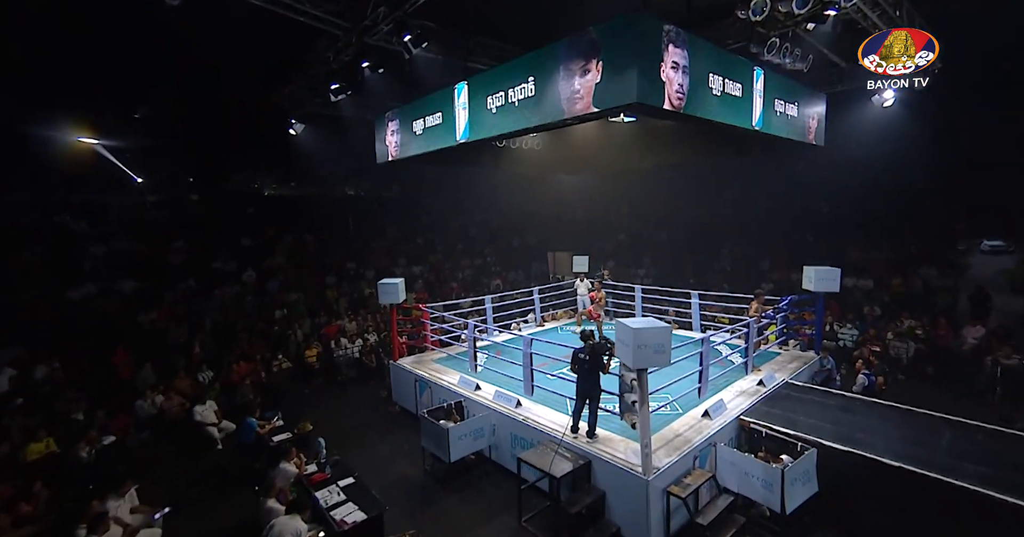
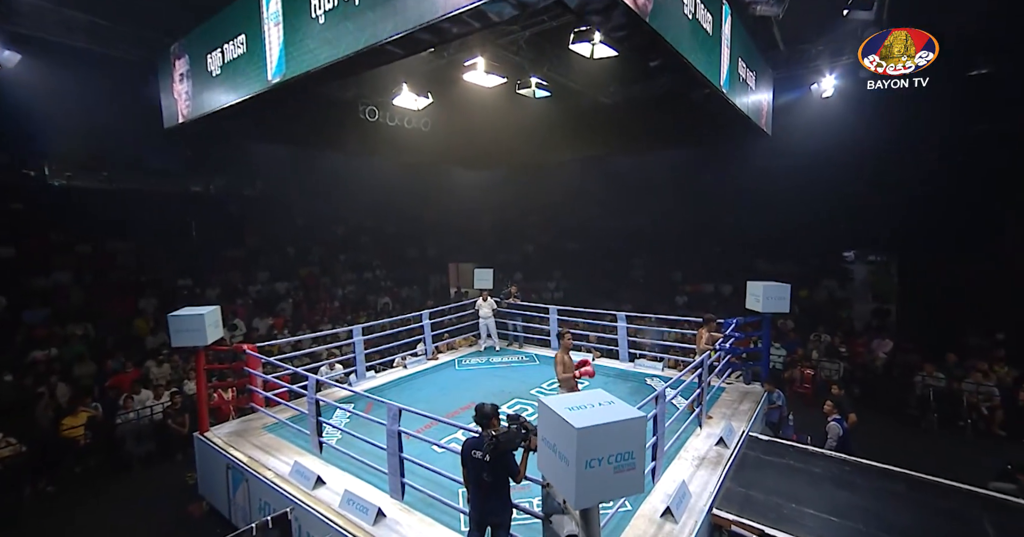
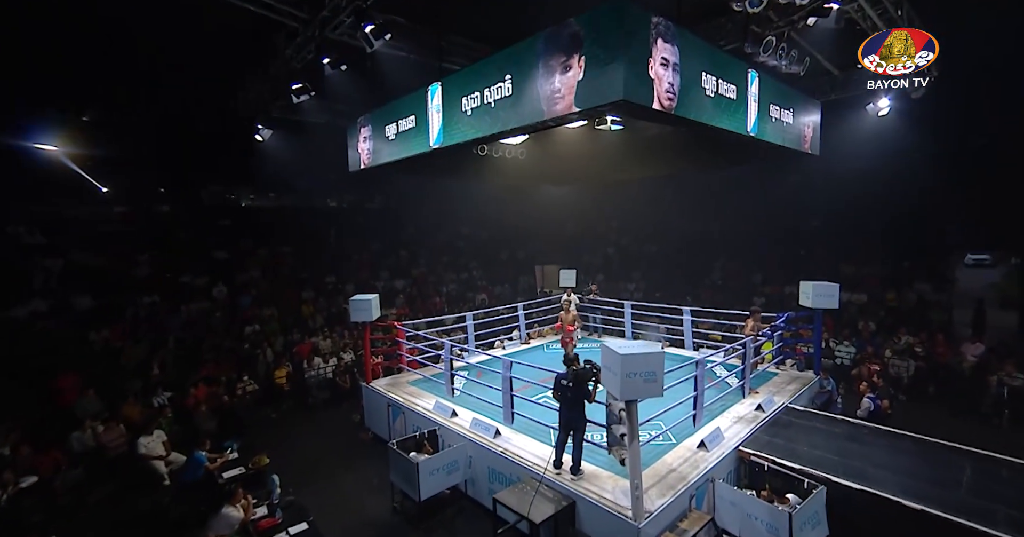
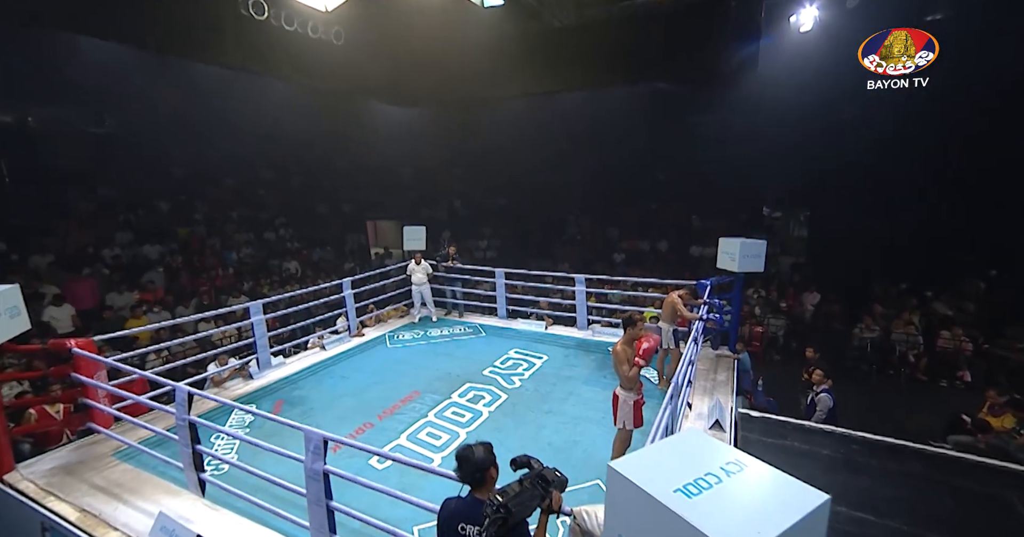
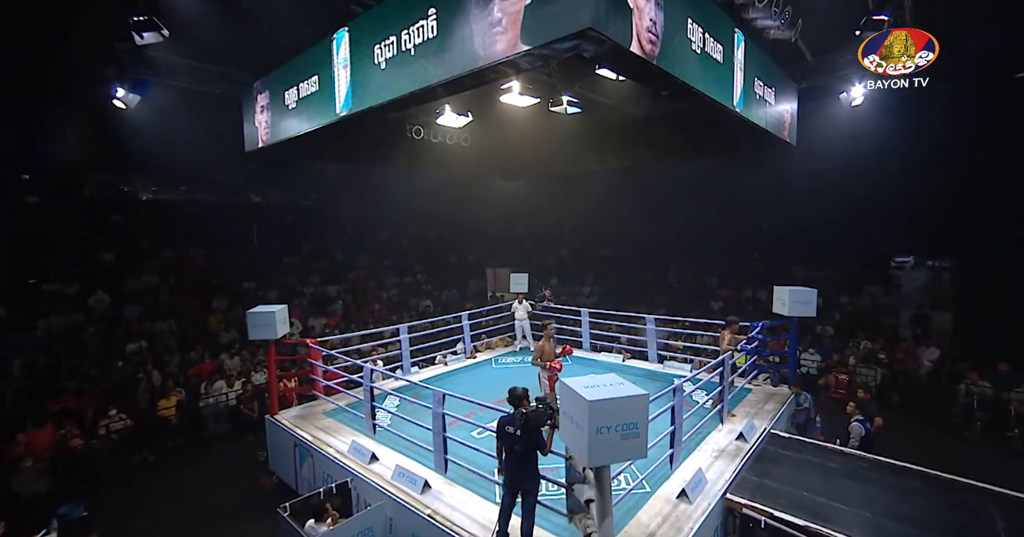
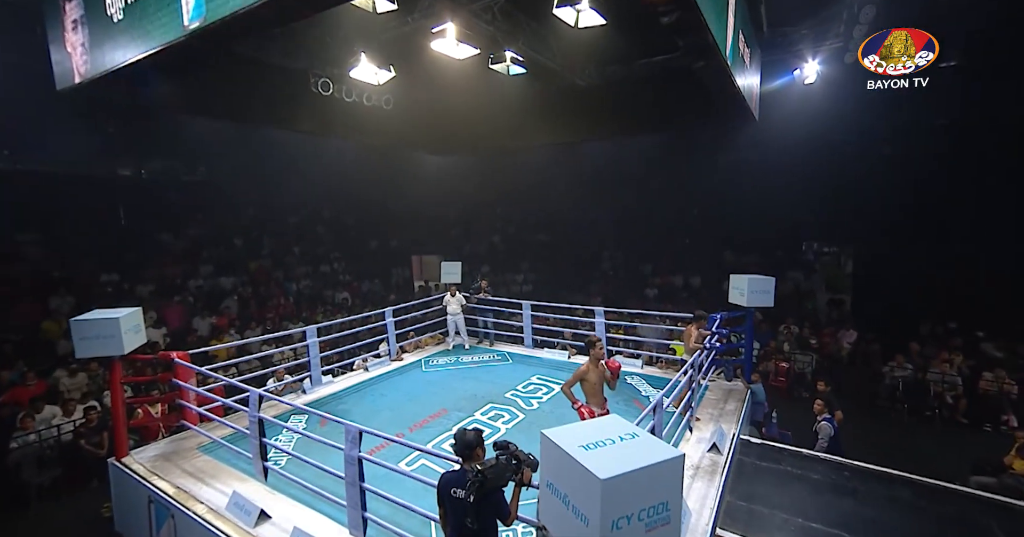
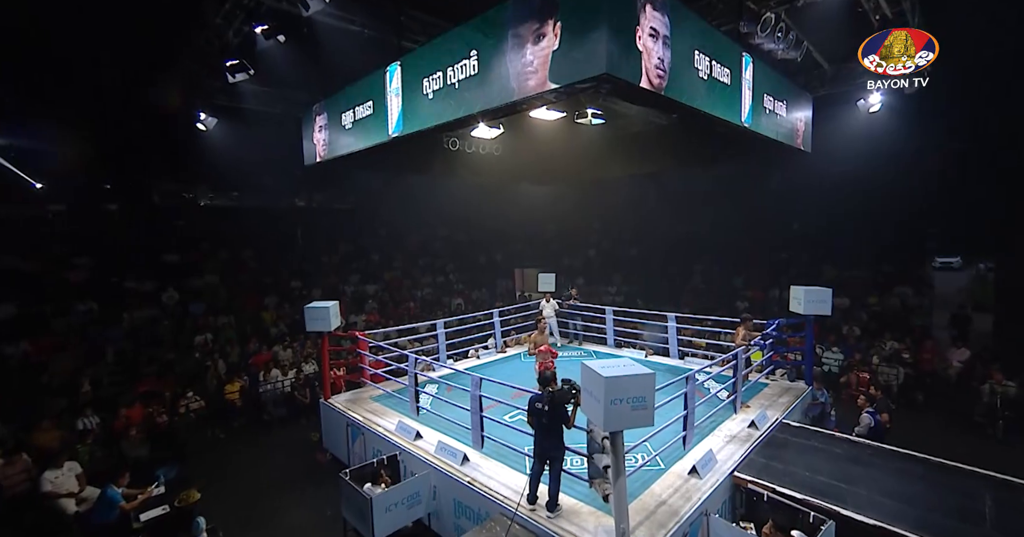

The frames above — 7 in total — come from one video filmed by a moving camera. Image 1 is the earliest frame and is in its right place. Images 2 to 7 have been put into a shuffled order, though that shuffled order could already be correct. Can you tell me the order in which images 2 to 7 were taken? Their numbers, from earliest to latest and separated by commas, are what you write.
3, 7, 5, 2, 6, 4
